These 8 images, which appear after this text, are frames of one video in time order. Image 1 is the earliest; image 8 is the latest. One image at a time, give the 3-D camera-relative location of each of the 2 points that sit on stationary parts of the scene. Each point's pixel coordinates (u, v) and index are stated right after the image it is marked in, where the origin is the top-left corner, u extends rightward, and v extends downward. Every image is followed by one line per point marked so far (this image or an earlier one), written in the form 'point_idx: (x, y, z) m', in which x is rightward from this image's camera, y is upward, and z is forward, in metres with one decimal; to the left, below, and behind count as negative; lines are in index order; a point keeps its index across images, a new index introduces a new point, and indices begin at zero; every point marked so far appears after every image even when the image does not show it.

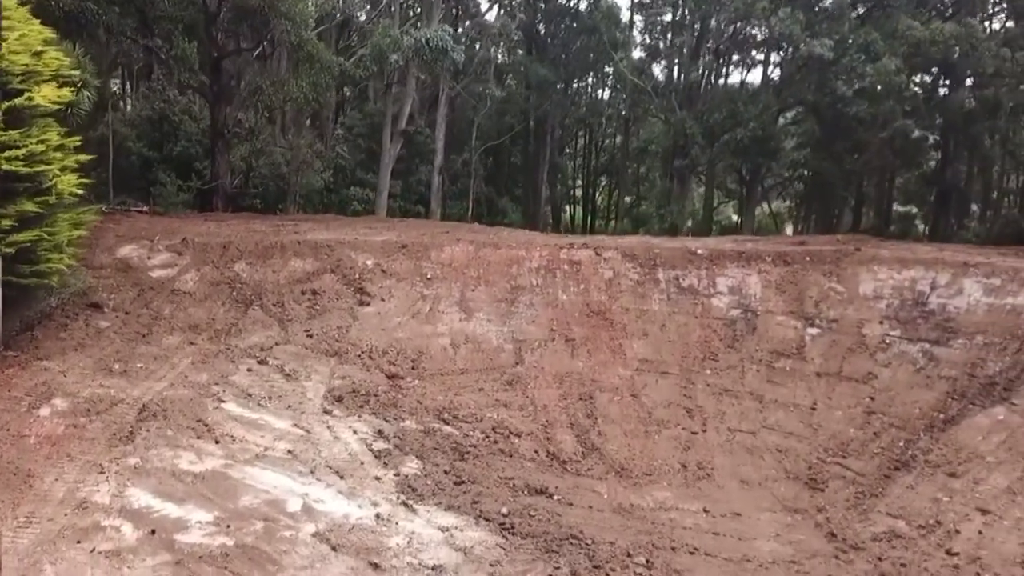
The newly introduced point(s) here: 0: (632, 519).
0: (+1.0, -1.9, +6.7) m
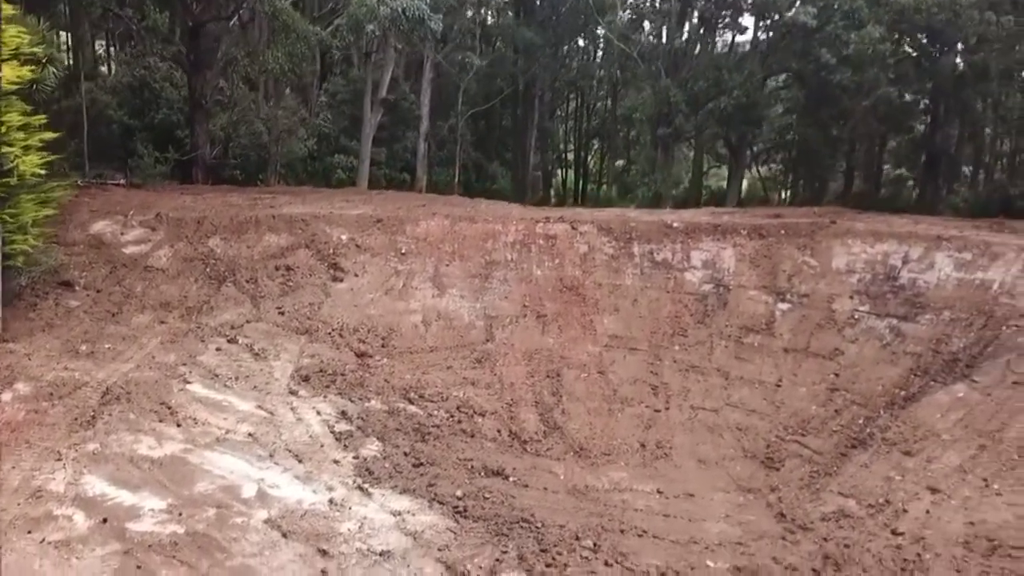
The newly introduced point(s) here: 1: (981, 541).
0: (+0.6, -1.8, +6.8) m
1: (+3.7, -2.0, +6.5) m
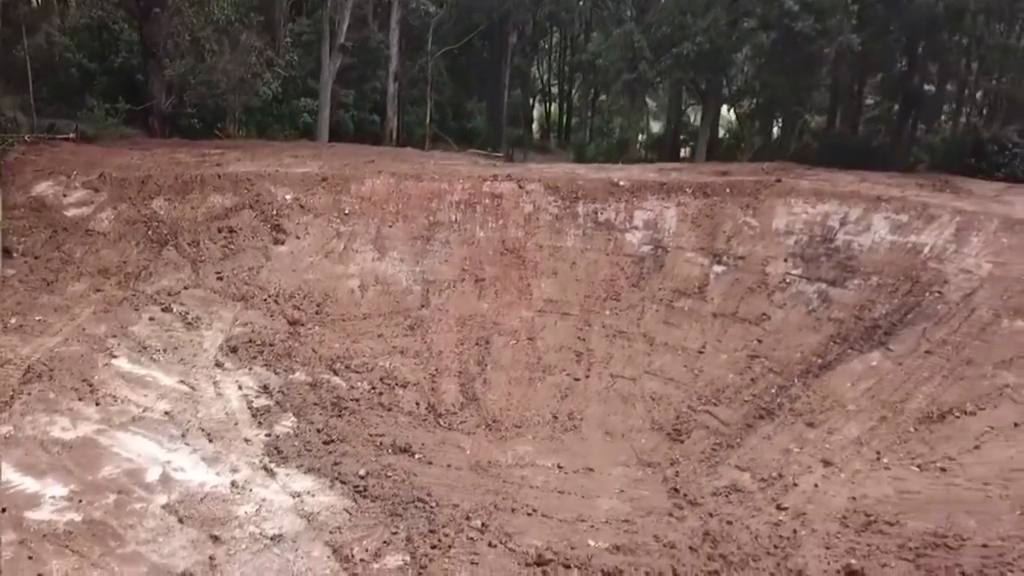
0: (-0.2, -1.7, +7.1) m
1: (+2.9, -1.9, +6.8) m
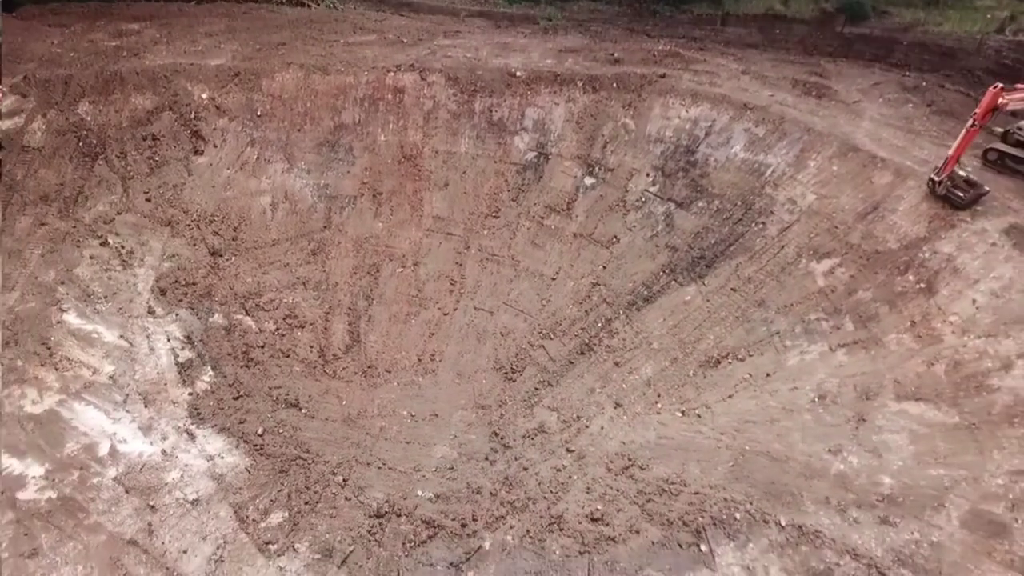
0: (-1.9, -1.7, +9.6) m
1: (+1.2, -2.0, +9.4) m
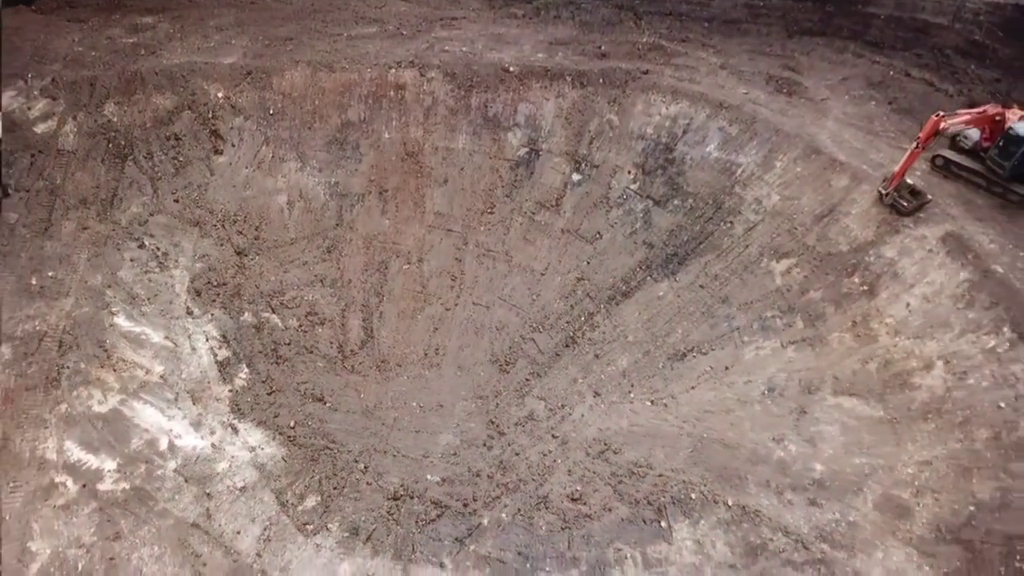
0: (-1.9, -1.8, +11.3) m
1: (+1.2, -2.1, +11.1) m
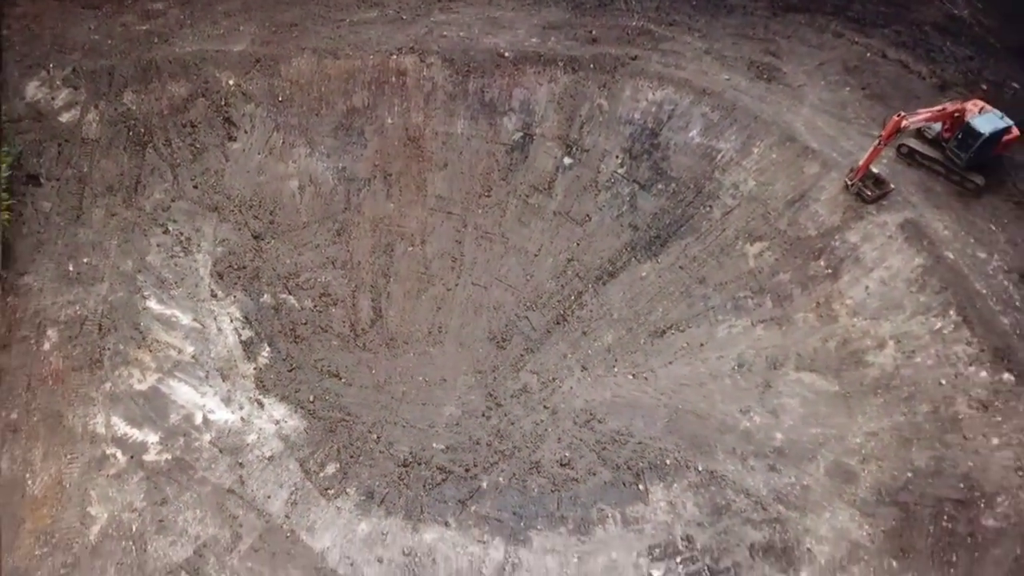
0: (-2.0, -1.6, +12.6) m
1: (+1.1, -1.9, +12.5) m
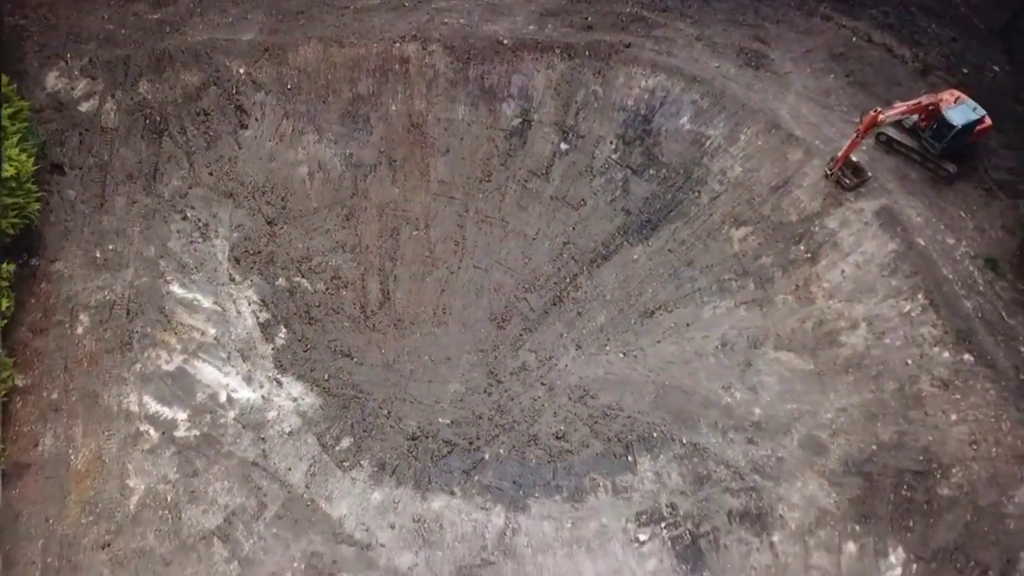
0: (-2.0, -1.4, +13.6) m
1: (+1.1, -1.7, +13.5) m
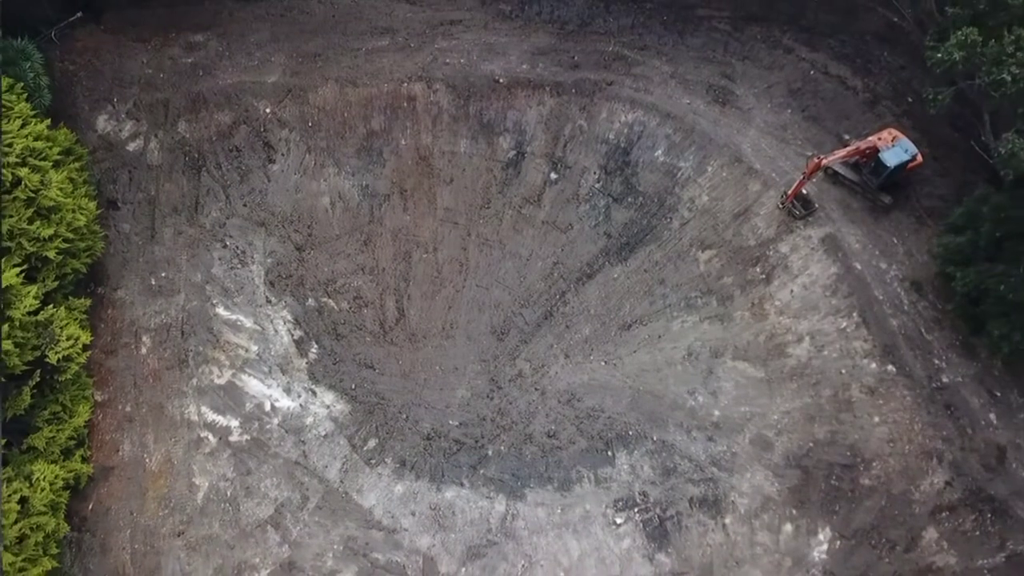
0: (-2.0, -1.8, +16.0) m
1: (+1.1, -2.1, +16.0) m
